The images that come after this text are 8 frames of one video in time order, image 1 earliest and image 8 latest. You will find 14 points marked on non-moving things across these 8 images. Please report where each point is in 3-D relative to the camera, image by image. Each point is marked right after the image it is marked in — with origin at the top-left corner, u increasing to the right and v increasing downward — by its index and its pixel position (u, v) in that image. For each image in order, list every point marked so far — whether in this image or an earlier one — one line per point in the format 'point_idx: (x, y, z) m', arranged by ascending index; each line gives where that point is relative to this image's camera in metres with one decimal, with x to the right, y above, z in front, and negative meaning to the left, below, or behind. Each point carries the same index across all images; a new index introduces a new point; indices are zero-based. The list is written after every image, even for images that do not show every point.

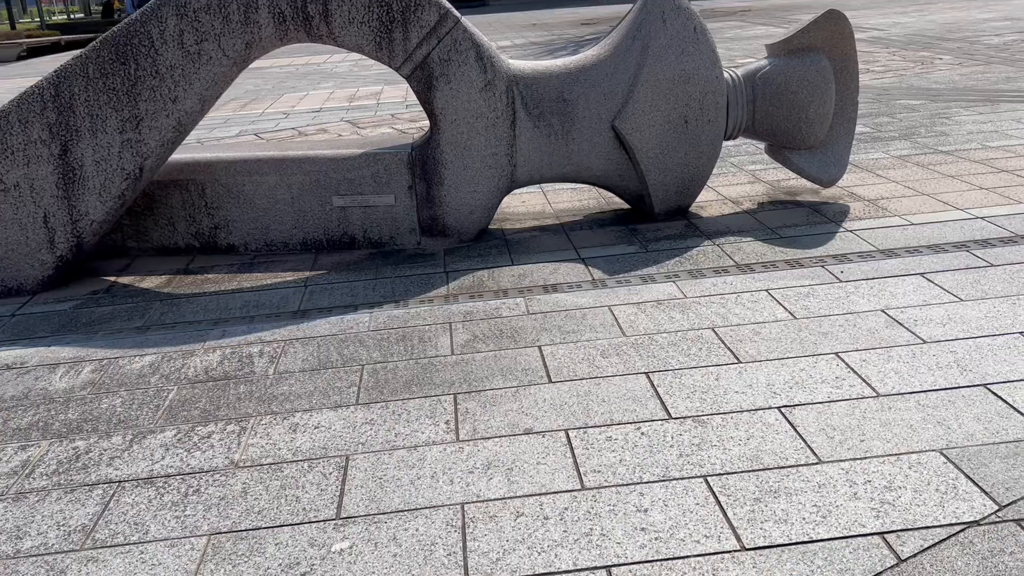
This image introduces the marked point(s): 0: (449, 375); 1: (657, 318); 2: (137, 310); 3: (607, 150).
0: (-0.3, -0.4, +3.9) m
1: (+0.7, -0.2, +4.4) m
2: (-2.2, -0.1, +5.0) m
3: (+0.6, +0.9, +5.8) m
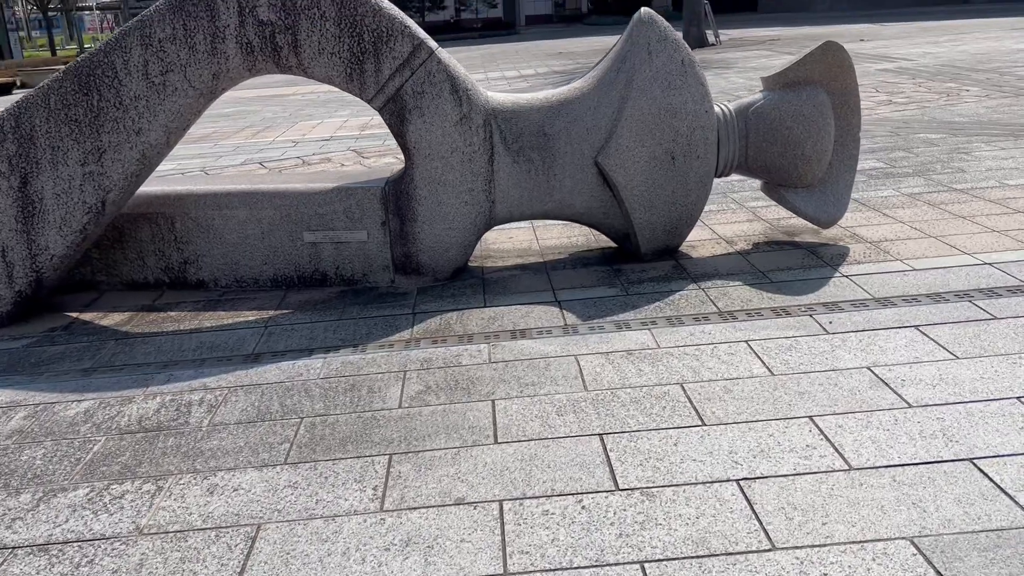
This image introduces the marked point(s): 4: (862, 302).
0: (-0.5, -0.6, +3.6) m
1: (+0.5, -0.4, +4.1) m
2: (-2.4, -0.4, +4.8) m
3: (+0.5, +0.6, +5.5) m
4: (+1.9, -0.1, +4.7) m
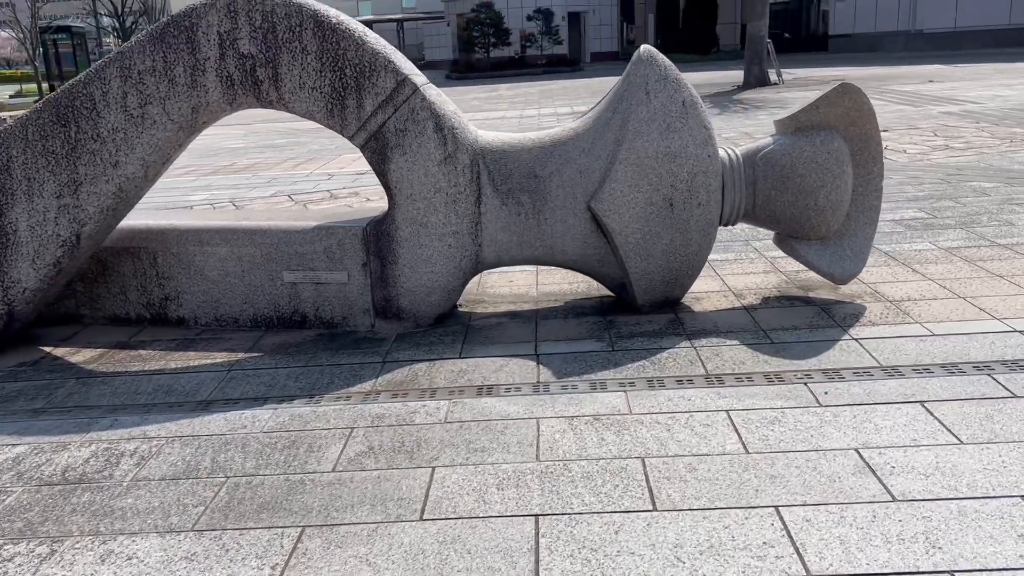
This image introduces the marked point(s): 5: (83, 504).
0: (-0.8, -0.8, +3.3) m
1: (+0.3, -0.6, +3.7) m
2: (-2.5, -0.5, +4.7) m
3: (+0.4, +0.3, +5.1) m
4: (+1.7, -0.4, +4.2) m
5: (-1.7, -0.8, +3.4) m
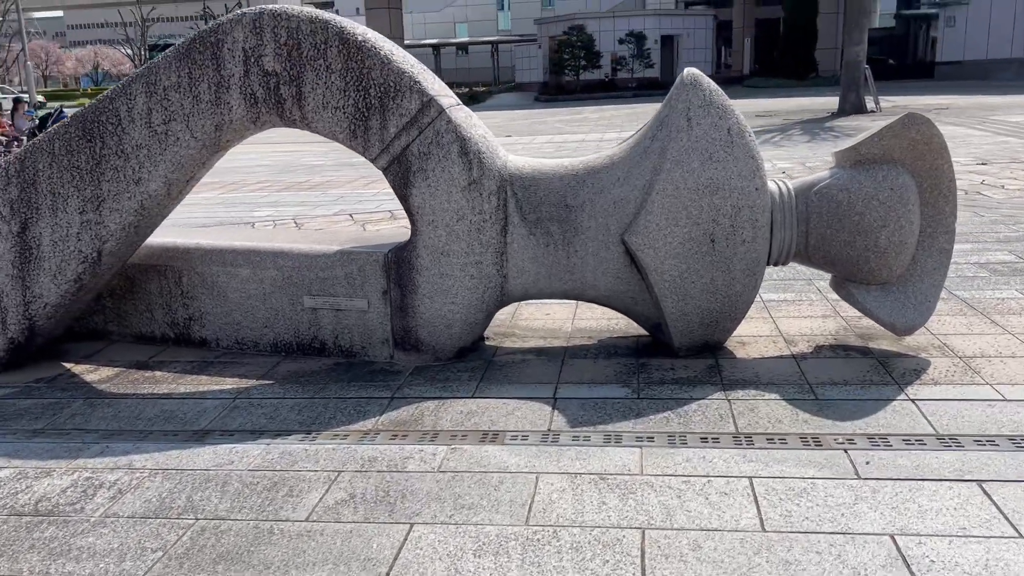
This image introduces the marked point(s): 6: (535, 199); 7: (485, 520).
0: (-0.8, -0.9, +3.1) m
1: (+0.3, -0.8, +3.3) m
2: (-2.4, -0.6, +4.6) m
3: (+0.6, +0.1, +4.8) m
4: (+1.7, -0.6, +3.7) m
5: (-1.7, -0.9, +3.2) m
6: (+0.1, +0.5, +4.8) m
7: (-0.1, -0.9, +3.2) m
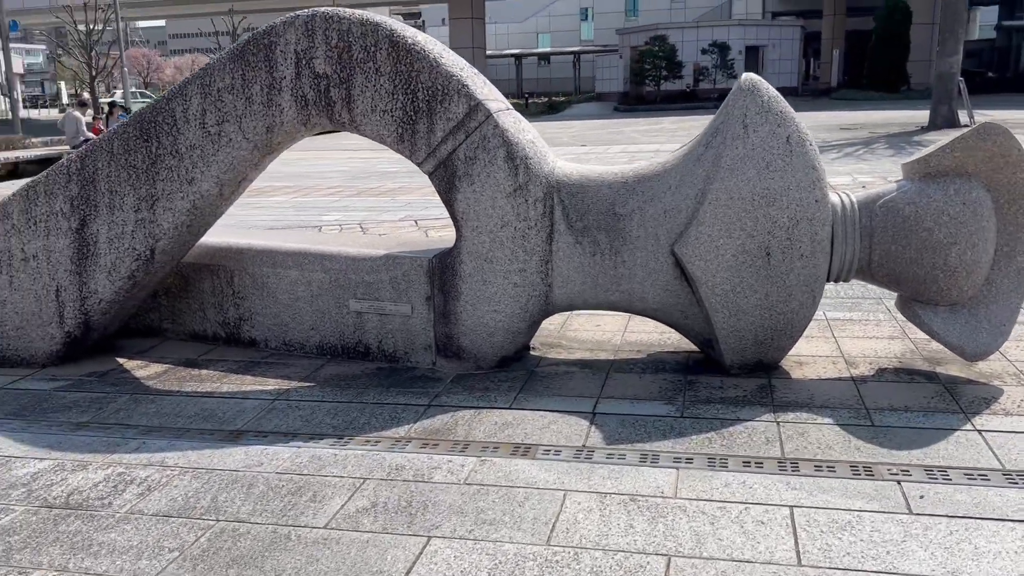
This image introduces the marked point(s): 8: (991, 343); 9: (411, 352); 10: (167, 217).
0: (-0.8, -0.9, +3.0) m
1: (+0.4, -0.9, +3.2) m
2: (-2.2, -0.6, +4.7) m
3: (+0.8, 0.0, +4.6) m
4: (+1.8, -0.7, +3.4) m
5: (-1.7, -0.9, +3.3) m
6: (+0.4, +0.4, +4.6) m
7: (0.0, -0.9, +3.1) m
8: (+2.4, -0.3, +4.4) m
9: (-0.6, -0.4, +5.1) m
10: (-2.0, +0.4, +5.0) m
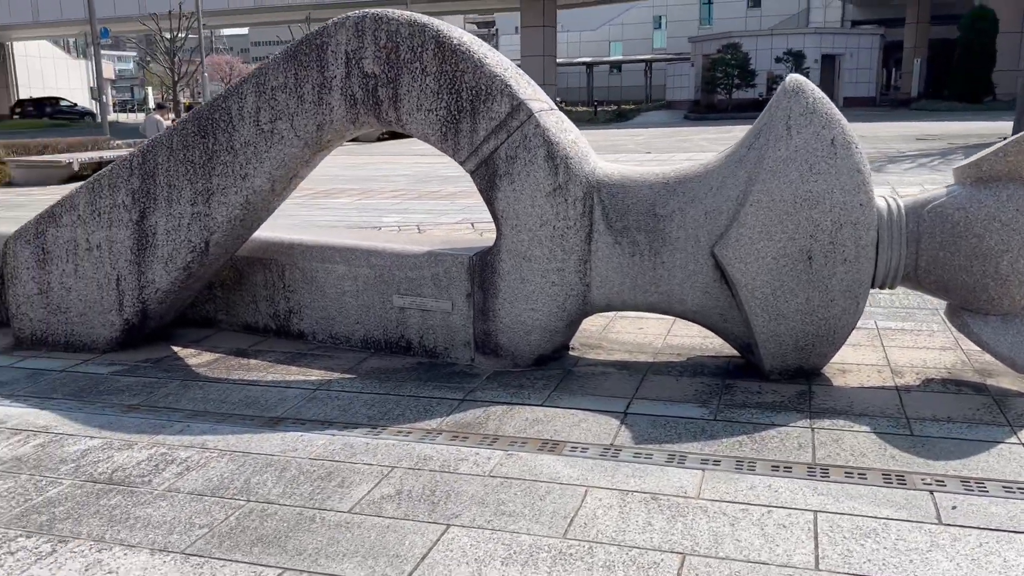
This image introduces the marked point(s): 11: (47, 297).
0: (-0.7, -0.9, +3.1) m
1: (+0.4, -0.8, +3.2) m
2: (-2.0, -0.6, +4.9) m
3: (+1.0, 0.0, +4.6) m
4: (+1.9, -0.8, +3.3) m
5: (-1.6, -0.9, +3.4) m
6: (+0.6, +0.4, +4.6) m
7: (0.0, -0.9, +3.1) m
8: (+2.6, -0.3, +4.2) m
9: (-0.4, -0.4, +5.1) m
10: (-1.7, +0.5, +5.2) m
11: (-3.0, -0.1, +5.6) m
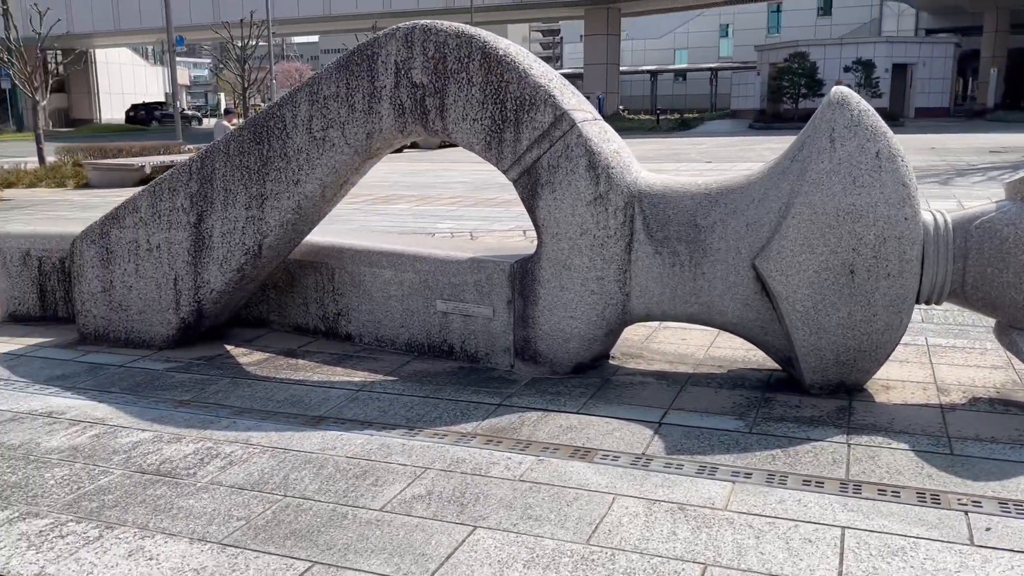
0: (-0.6, -0.9, +3.2) m
1: (+0.5, -0.9, +3.2) m
2: (-1.8, -0.6, +5.0) m
3: (+1.2, 0.0, +4.5) m
4: (+2.0, -0.8, +3.2) m
5: (-1.5, -0.9, +3.6) m
6: (+0.8, +0.4, +4.7) m
7: (+0.1, -0.9, +3.2) m
8: (+2.7, -0.4, +4.1) m
9: (-0.1, -0.4, +5.2) m
10: (-1.5, +0.5, +5.4) m
11: (-2.7, 0.0, +5.9) m
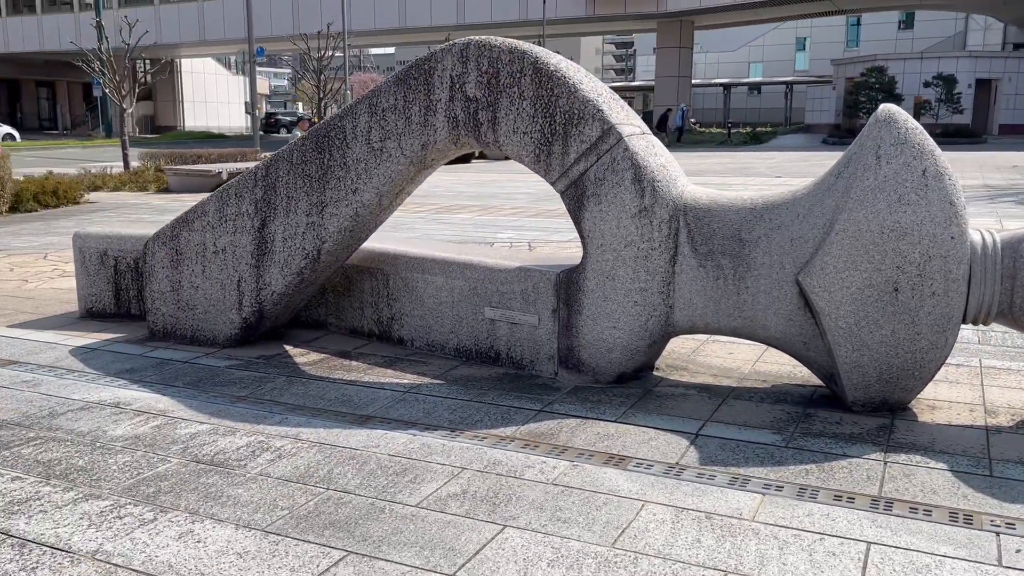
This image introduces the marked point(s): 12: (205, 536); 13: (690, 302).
0: (-0.5, -0.9, +3.3) m
1: (+0.6, -0.9, +3.2) m
2: (-1.5, -0.6, +5.3) m
3: (+1.4, -0.1, +4.6) m
4: (+2.1, -0.9, +3.2) m
5: (-1.3, -0.9, +3.8) m
6: (+1.1, +0.3, +4.7) m
7: (+0.2, -0.9, +3.3) m
8: (+2.9, -0.5, +4.0) m
9: (+0.2, -0.4, +5.3) m
10: (-1.2, +0.4, +5.6) m
11: (-2.4, 0.0, +6.2) m
12: (-1.2, -0.9, +3.3) m
13: (+1.0, -0.1, +4.8) m
